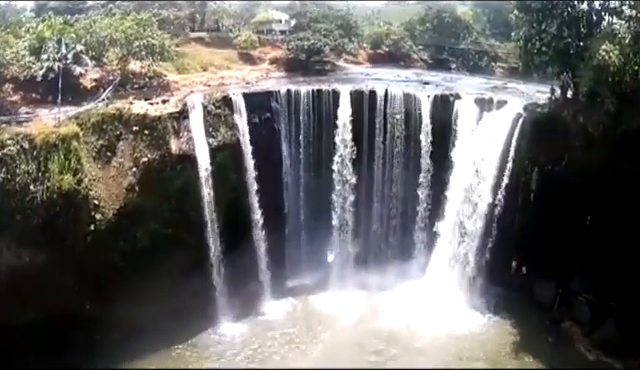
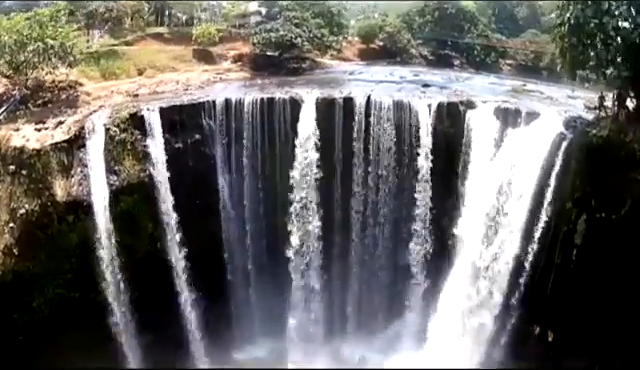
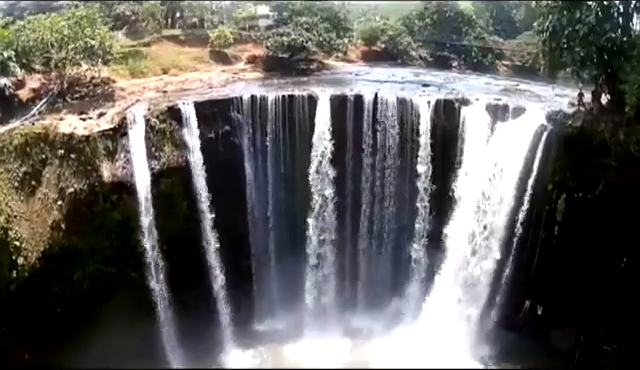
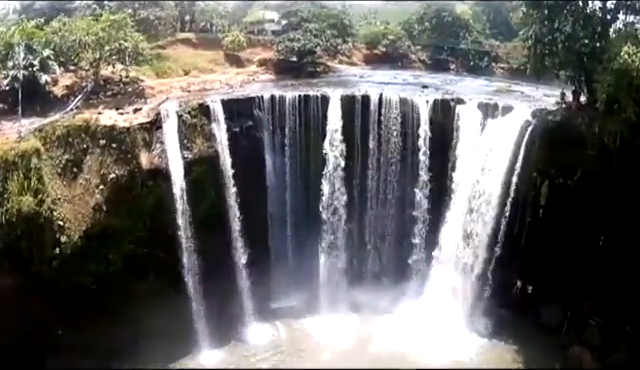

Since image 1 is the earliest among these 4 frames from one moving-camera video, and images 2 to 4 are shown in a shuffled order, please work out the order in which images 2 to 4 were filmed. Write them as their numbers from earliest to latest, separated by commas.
4, 3, 2
